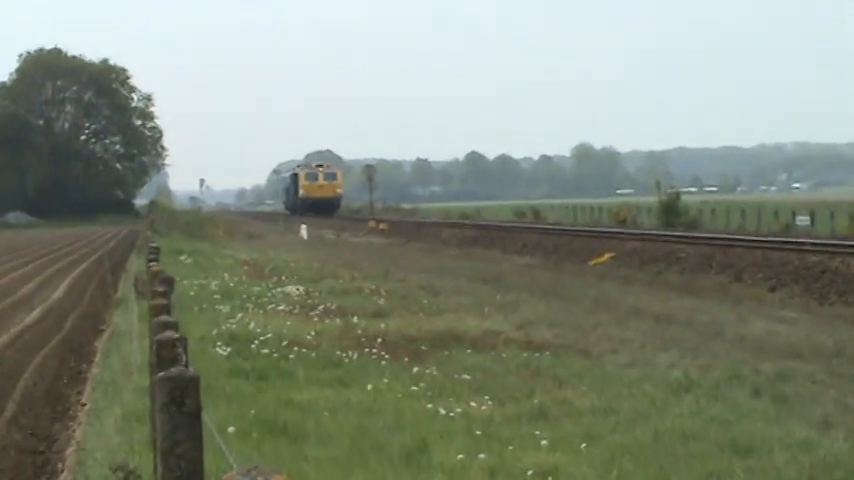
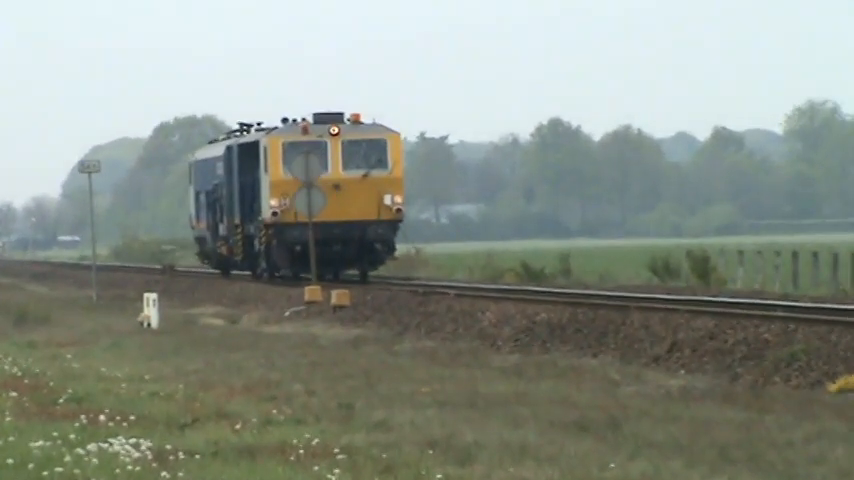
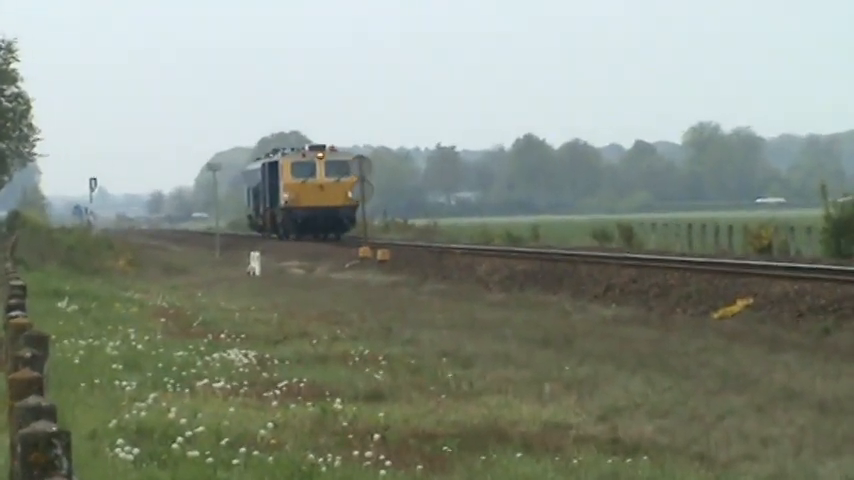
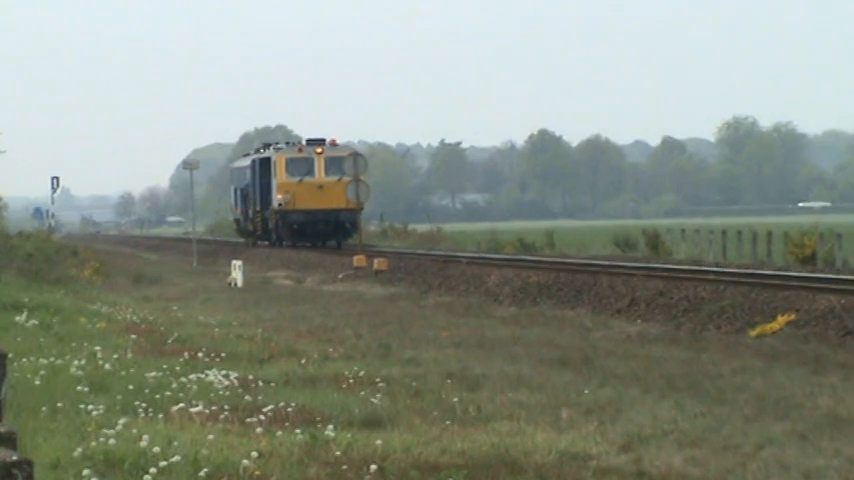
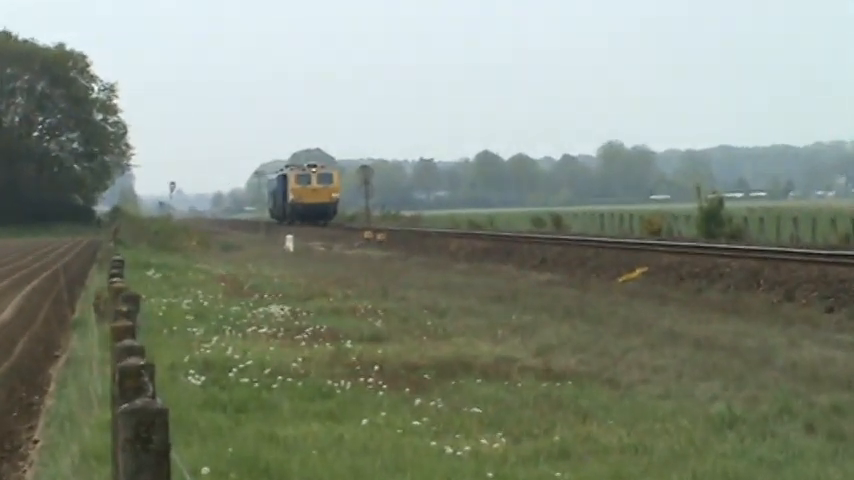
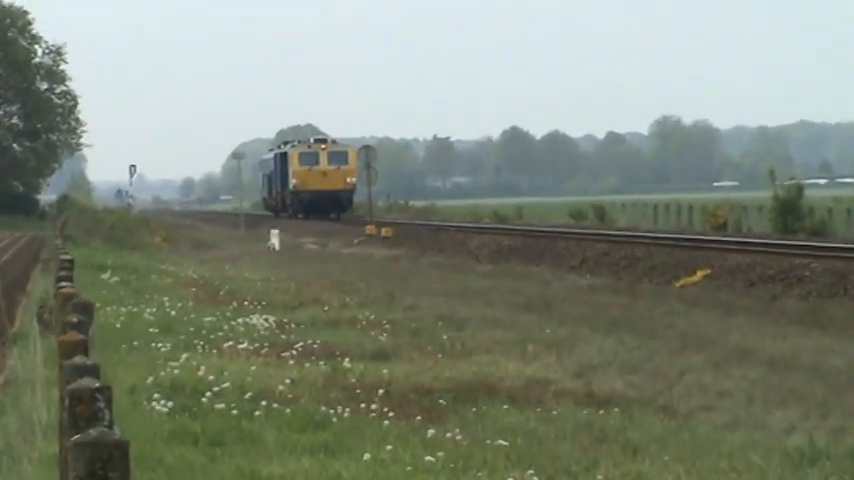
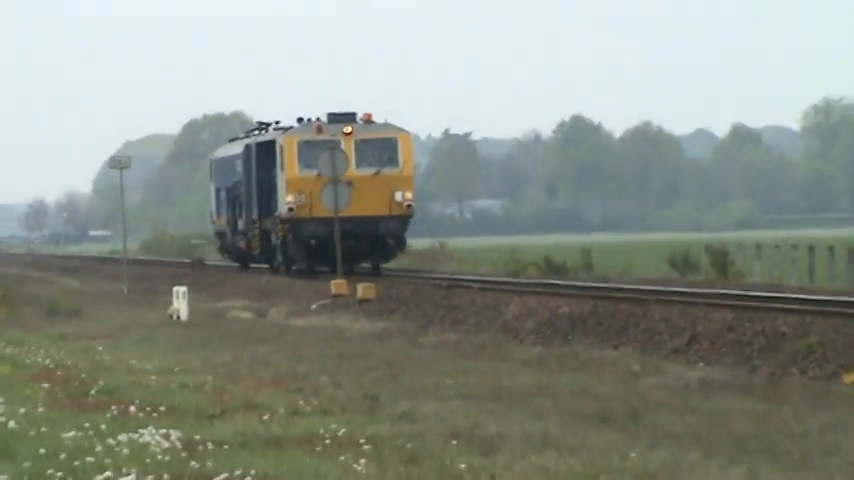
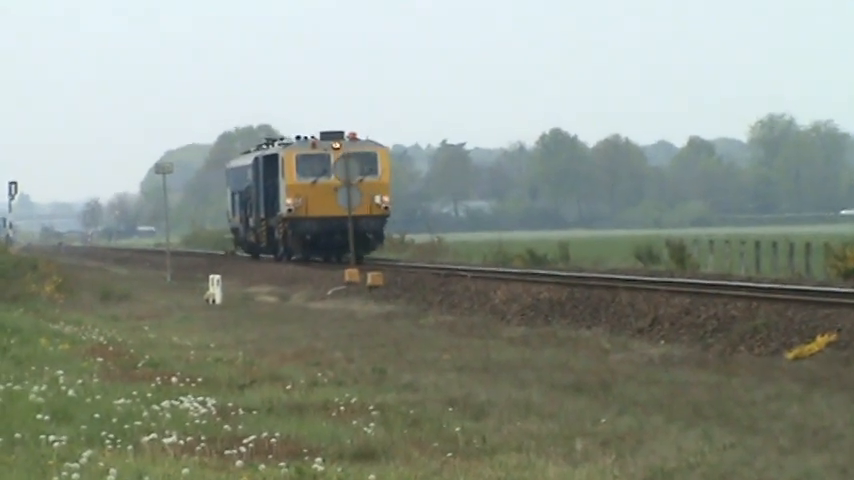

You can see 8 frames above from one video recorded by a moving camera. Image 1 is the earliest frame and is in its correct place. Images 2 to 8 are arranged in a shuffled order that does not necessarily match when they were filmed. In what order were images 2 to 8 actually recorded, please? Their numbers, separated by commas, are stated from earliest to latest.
5, 6, 3, 4, 8, 7, 2
